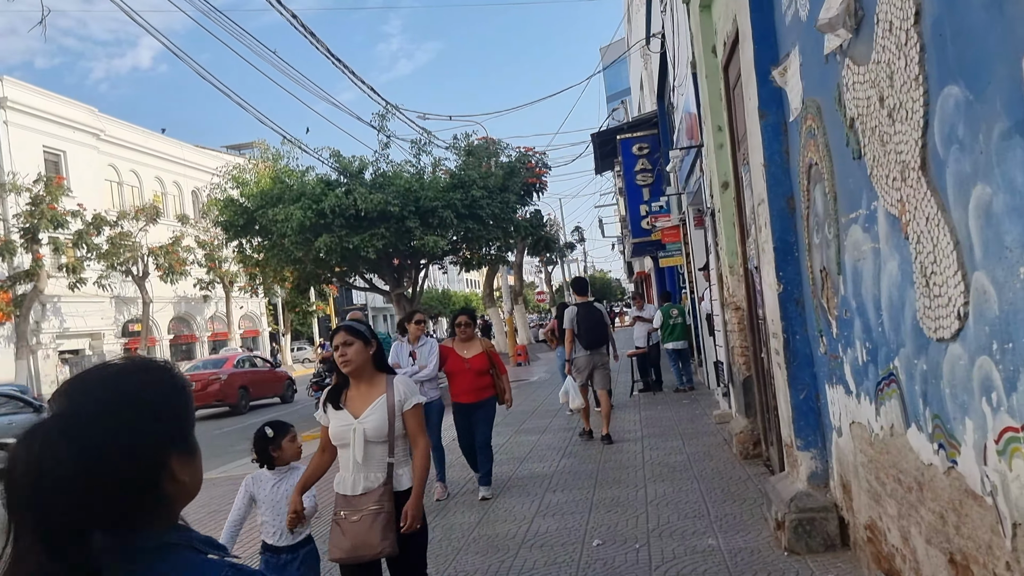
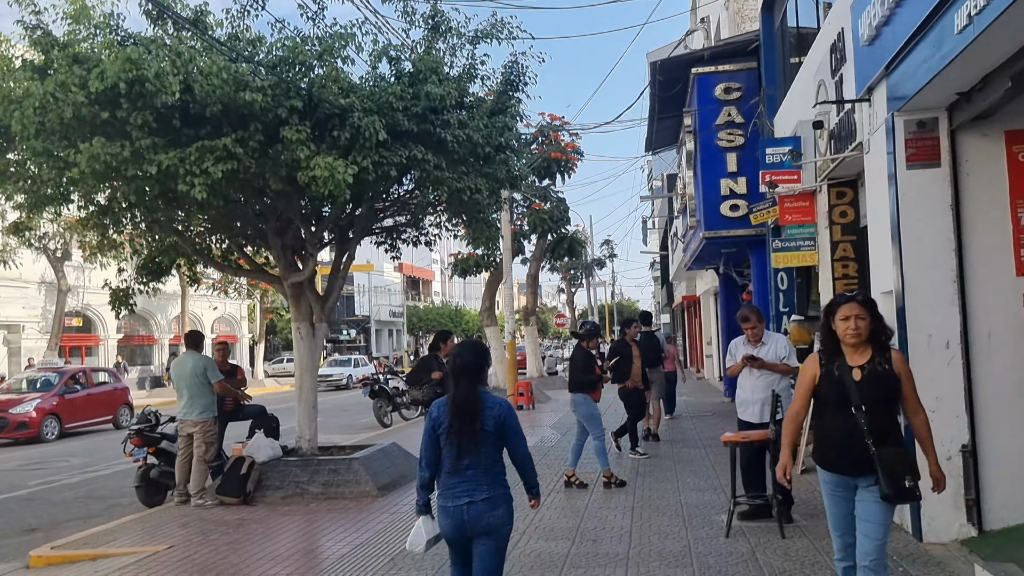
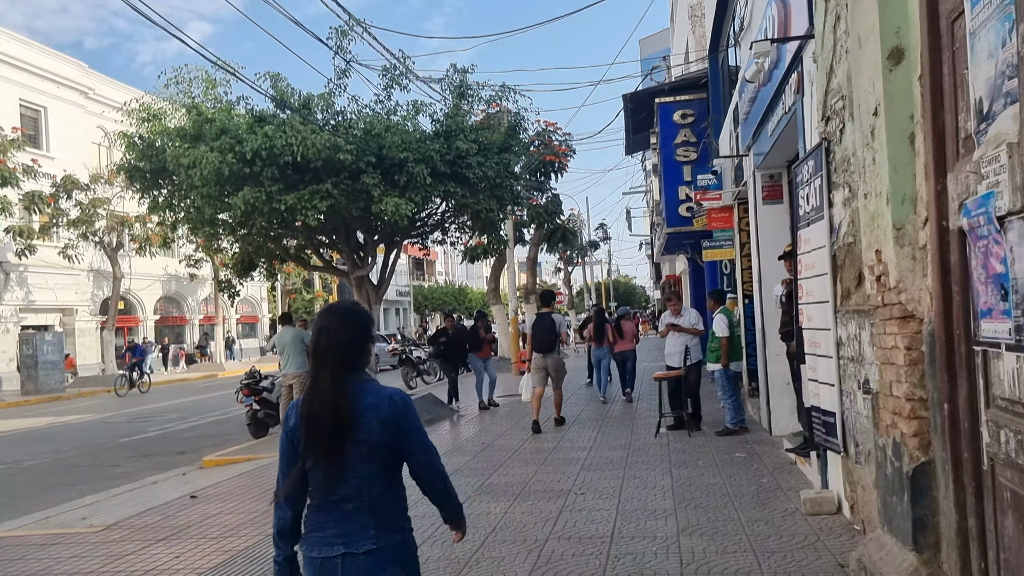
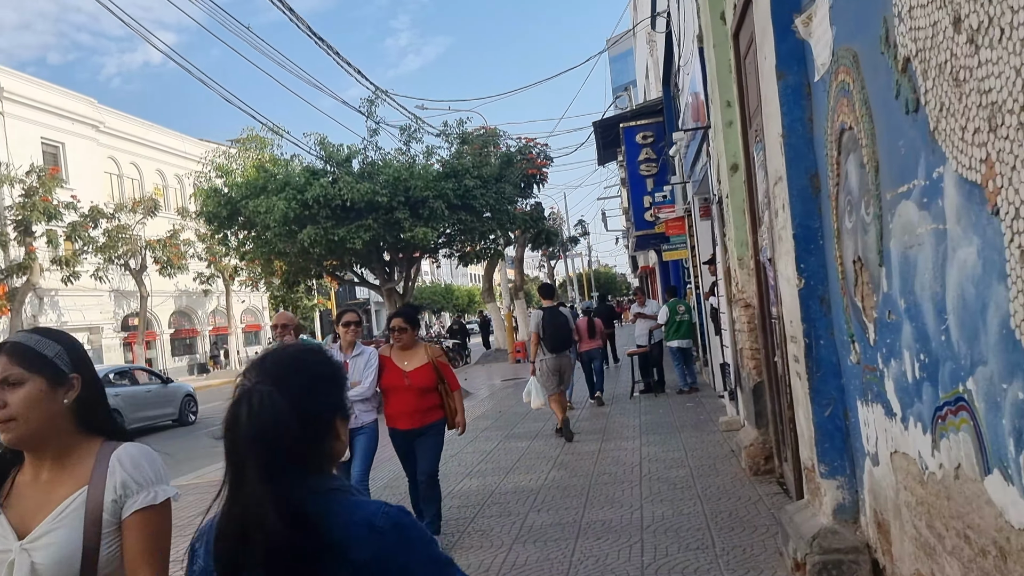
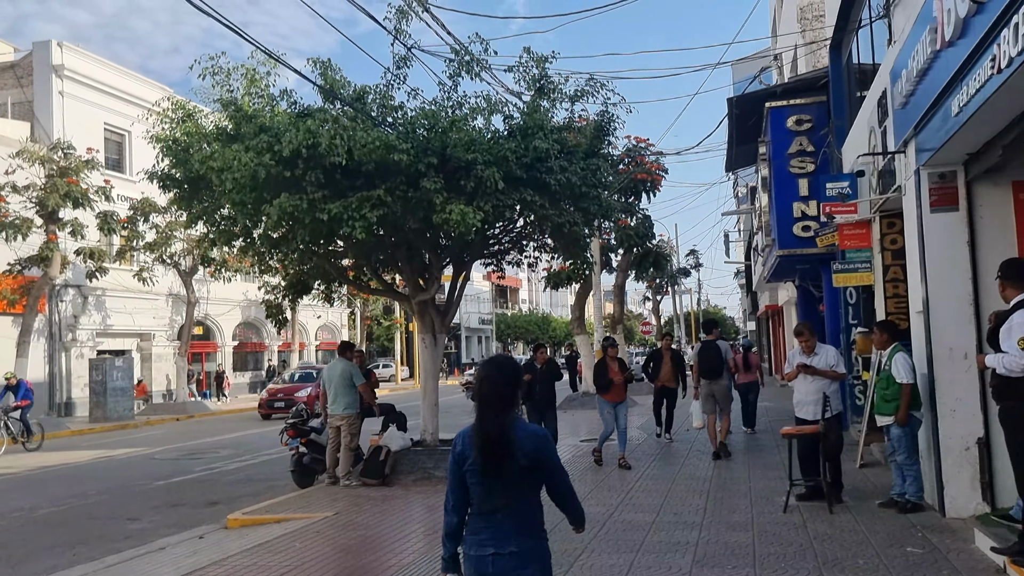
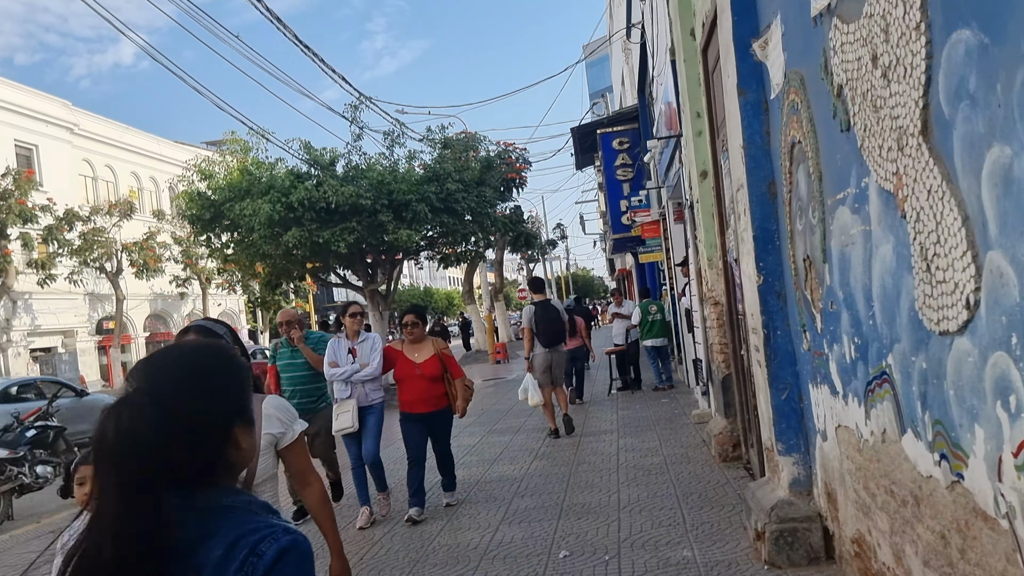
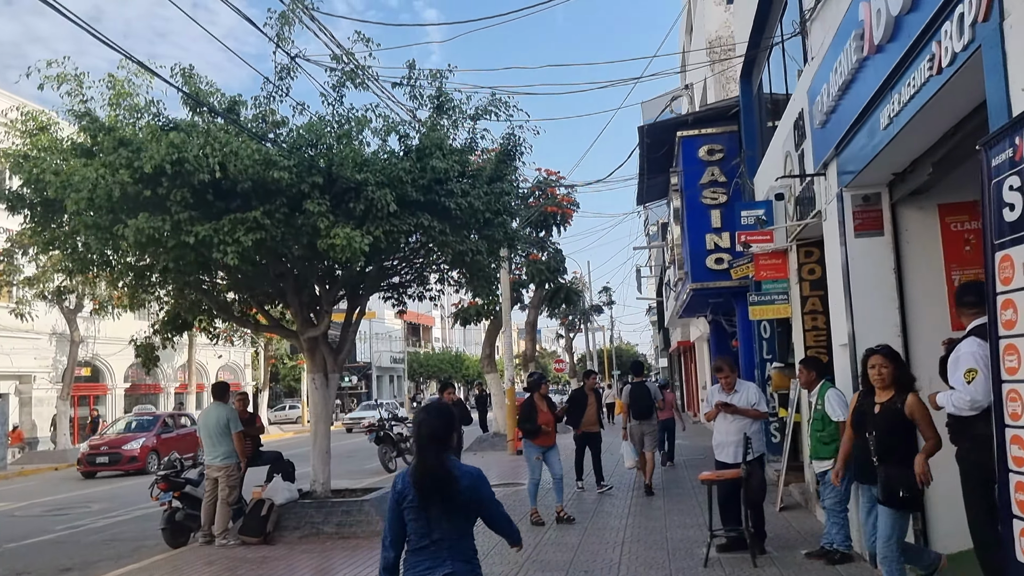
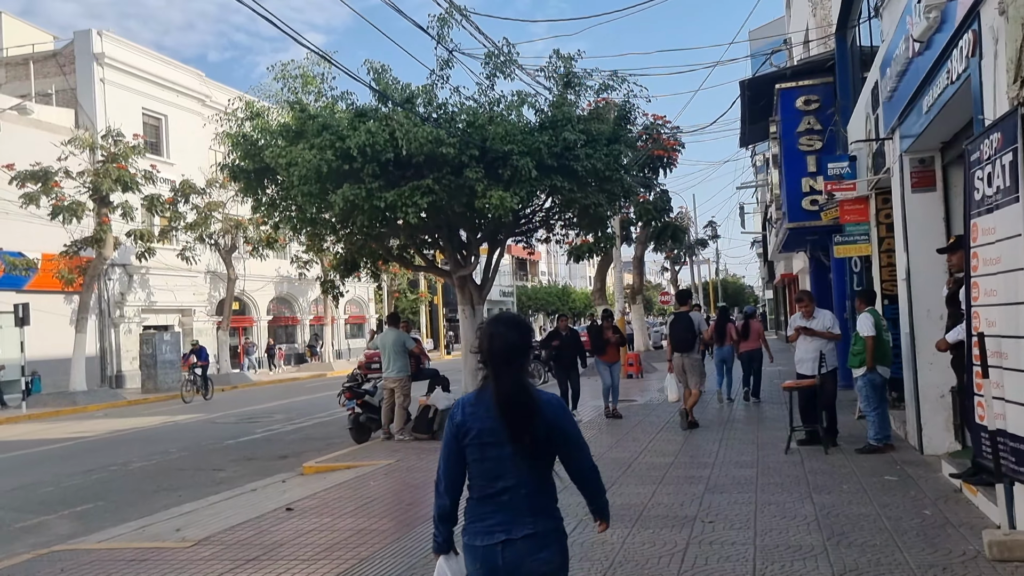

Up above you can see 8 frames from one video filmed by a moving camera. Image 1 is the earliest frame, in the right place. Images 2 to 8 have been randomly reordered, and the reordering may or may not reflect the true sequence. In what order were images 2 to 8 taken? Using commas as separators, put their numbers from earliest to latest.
6, 4, 3, 8, 5, 7, 2
